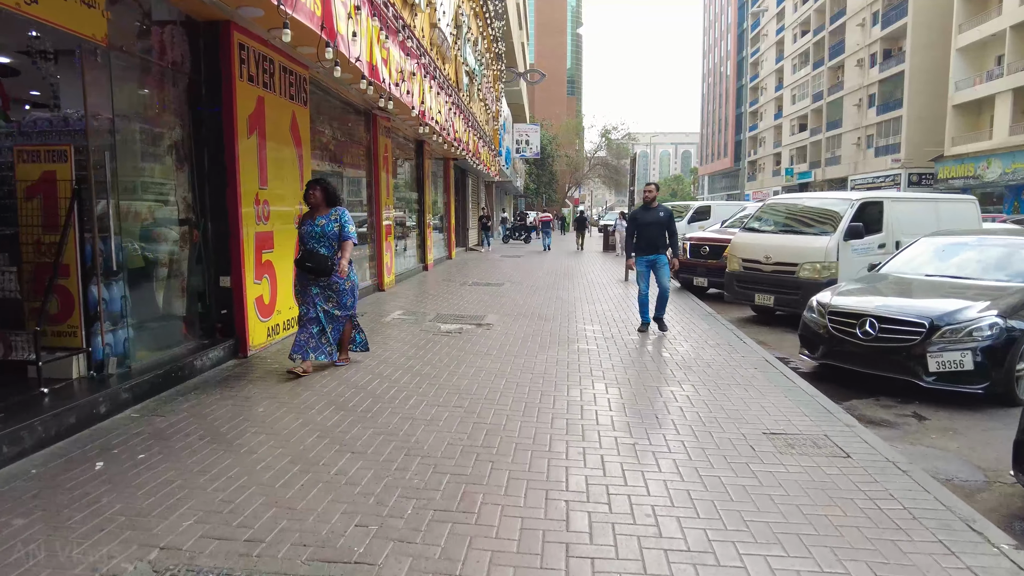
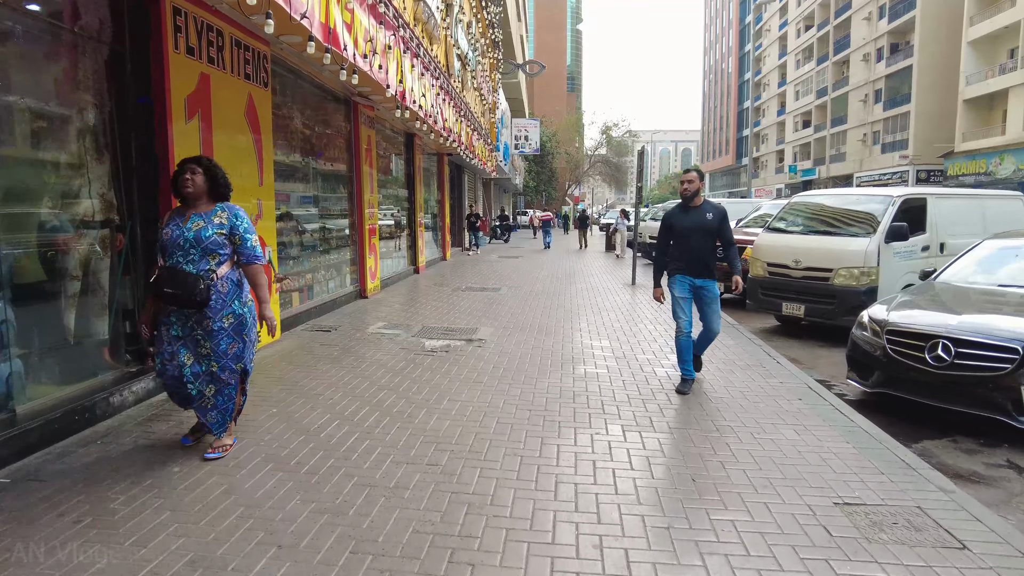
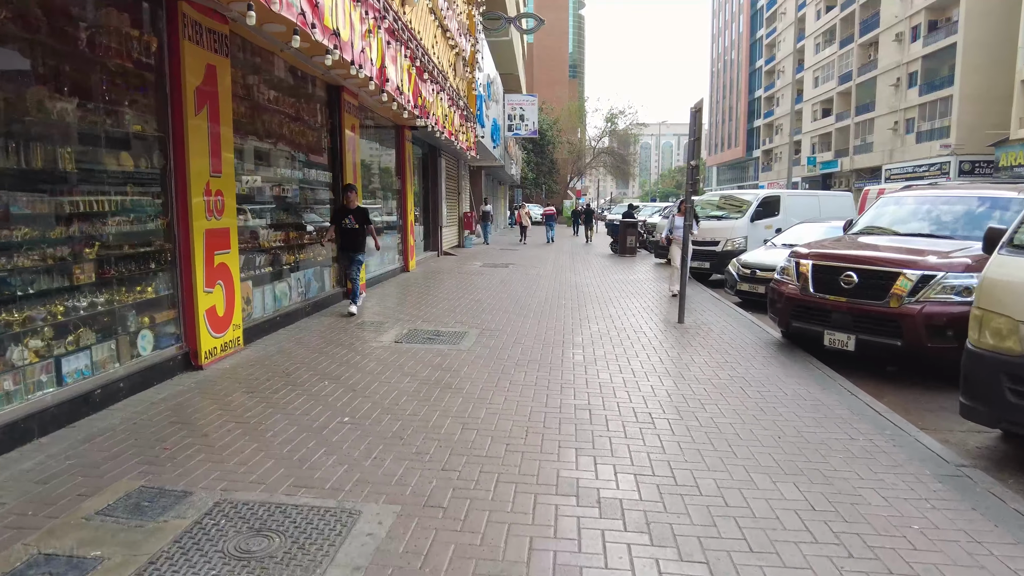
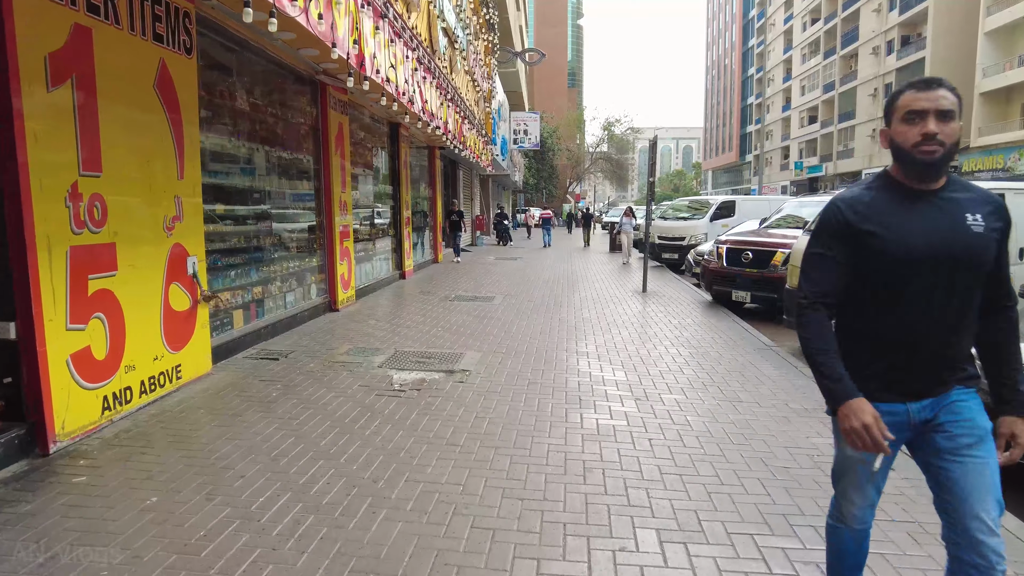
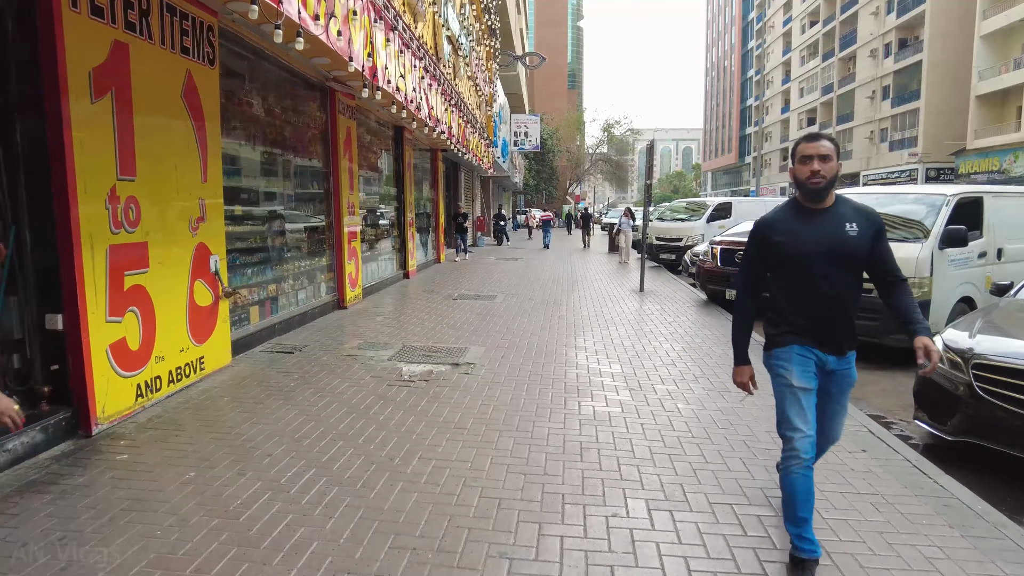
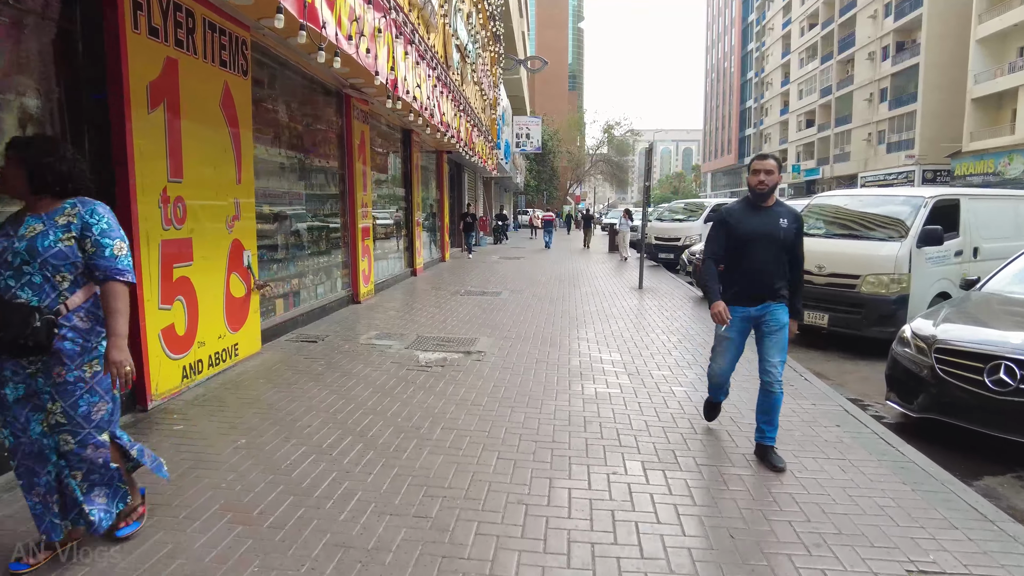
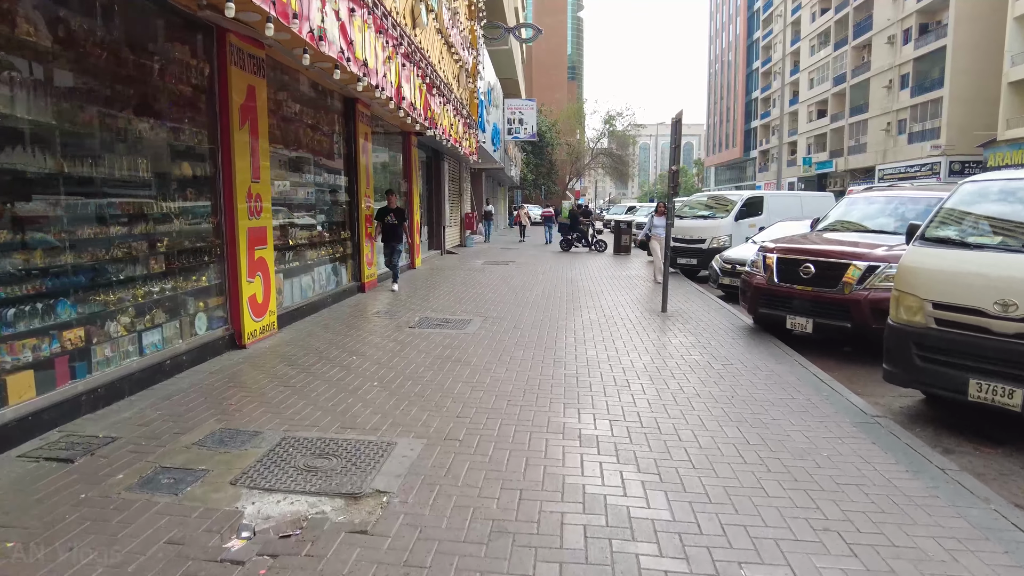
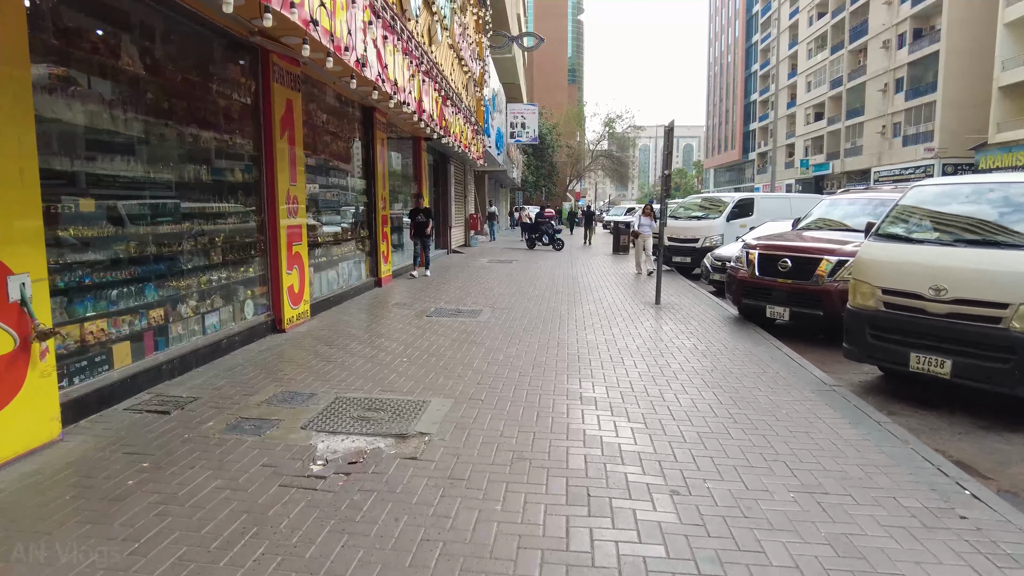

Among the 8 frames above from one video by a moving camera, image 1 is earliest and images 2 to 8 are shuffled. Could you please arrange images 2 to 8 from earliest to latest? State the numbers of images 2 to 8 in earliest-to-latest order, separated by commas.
2, 6, 5, 4, 8, 7, 3
